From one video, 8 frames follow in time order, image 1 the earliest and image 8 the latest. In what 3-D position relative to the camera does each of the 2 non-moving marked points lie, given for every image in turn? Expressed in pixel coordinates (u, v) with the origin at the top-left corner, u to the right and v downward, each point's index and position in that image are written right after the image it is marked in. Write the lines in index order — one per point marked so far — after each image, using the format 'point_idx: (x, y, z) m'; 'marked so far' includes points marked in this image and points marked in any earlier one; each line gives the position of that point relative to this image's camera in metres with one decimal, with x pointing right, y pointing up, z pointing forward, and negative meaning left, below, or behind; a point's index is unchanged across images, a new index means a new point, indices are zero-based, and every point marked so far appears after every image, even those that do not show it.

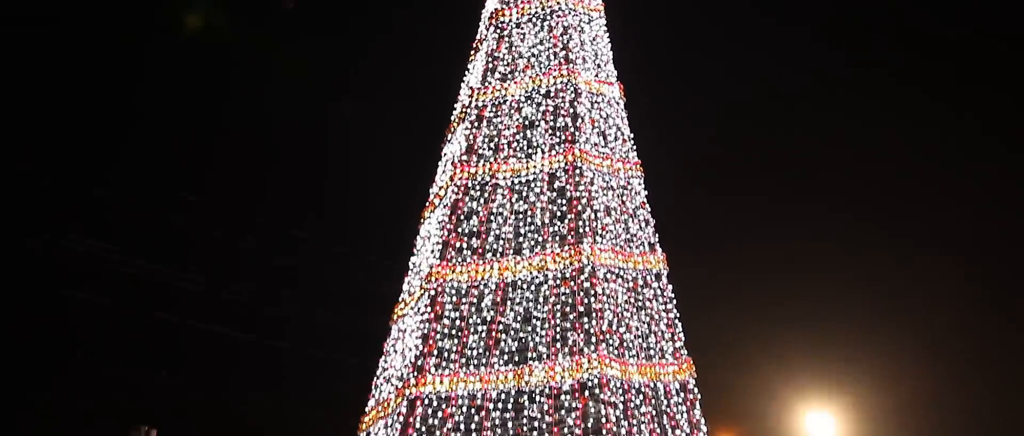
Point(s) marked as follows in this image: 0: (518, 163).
0: (+0.1, +0.7, +10.7) m
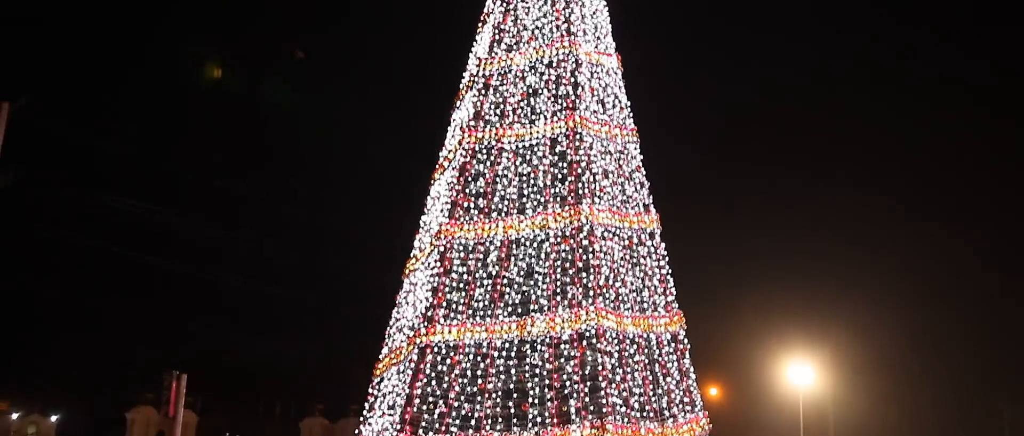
0: (+0.1, +1.1, +11.4) m
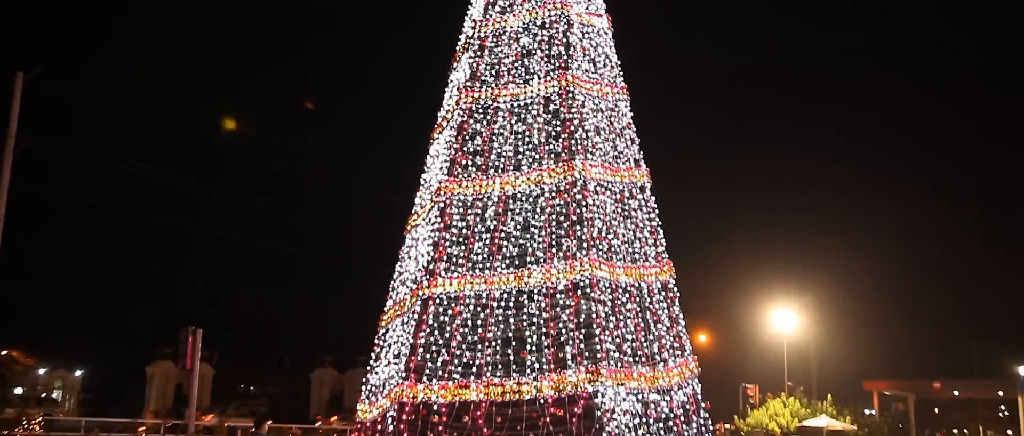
0: (+0.1, +1.7, +11.8) m
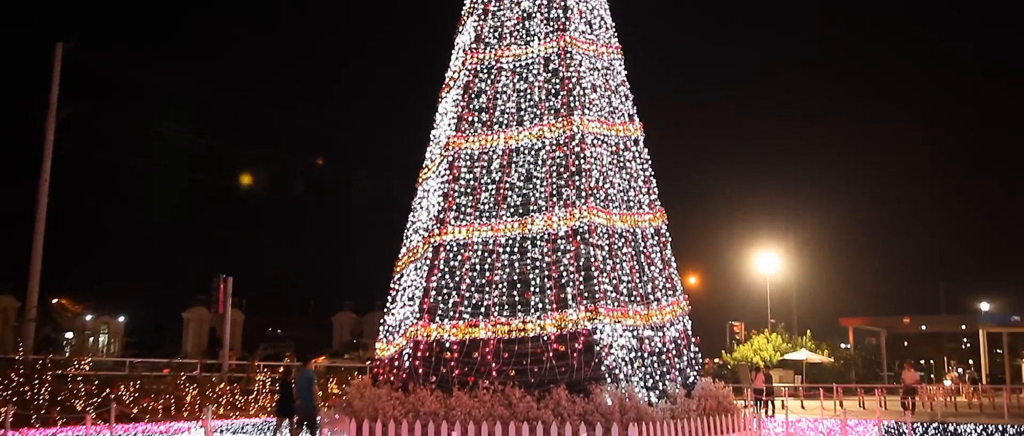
0: (+0.1, +2.4, +12.7) m
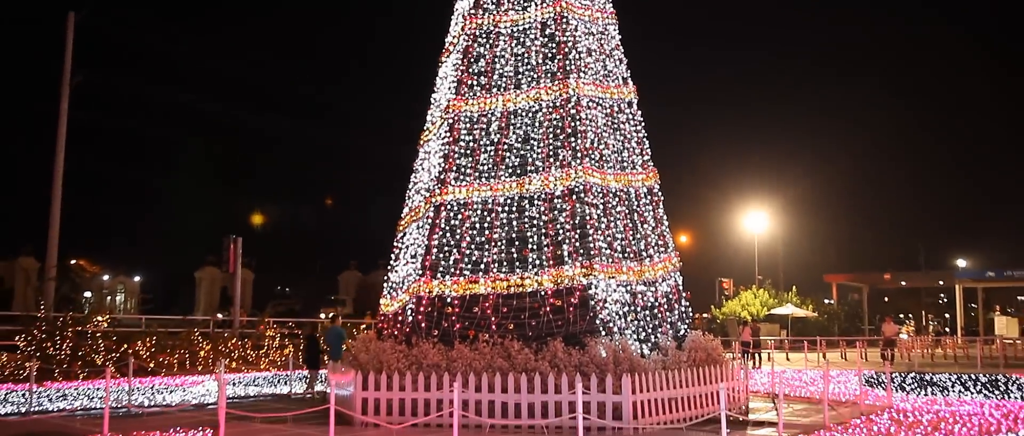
0: (+0.1, +3.0, +13.1) m
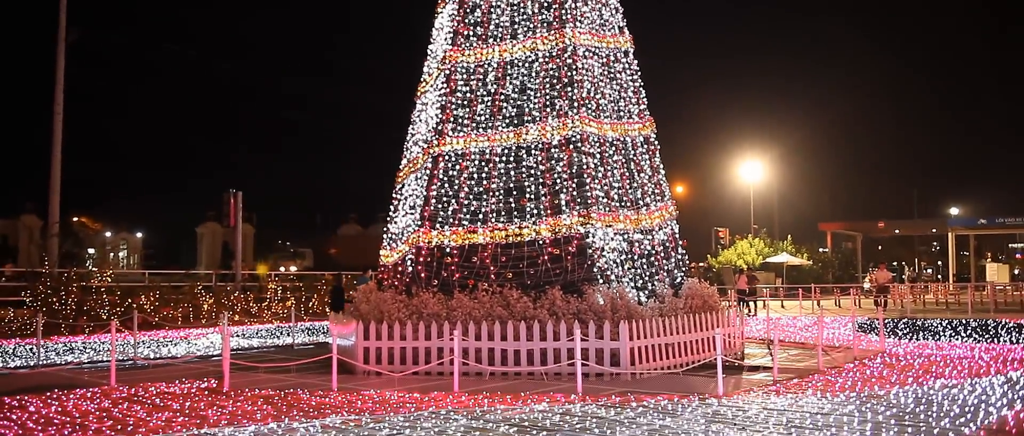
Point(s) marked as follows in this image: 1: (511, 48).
0: (0.0, +3.7, +13.1) m
1: (0.0, +2.5, +13.1) m
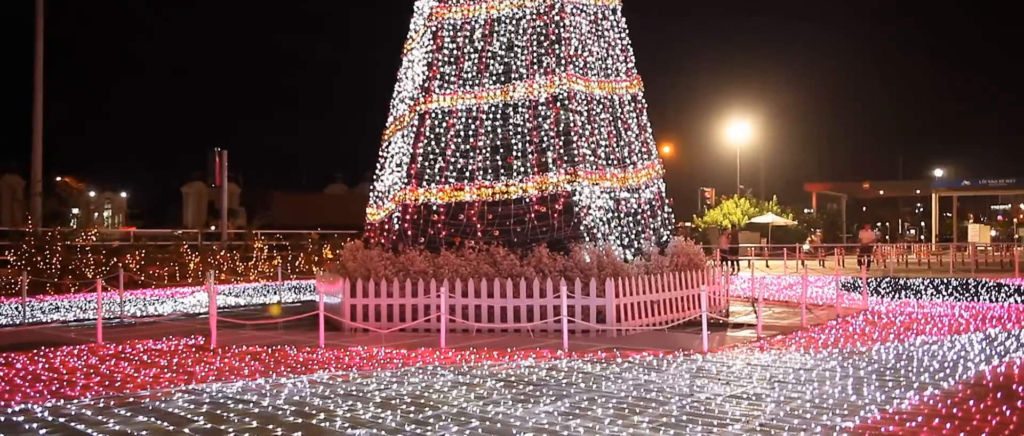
0: (-0.2, +4.3, +13.0) m
1: (-0.2, +3.1, +13.0) m
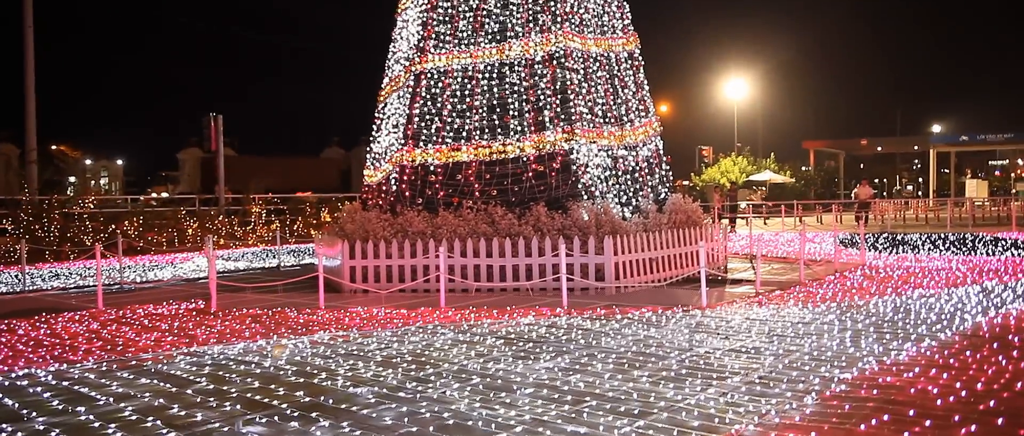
0: (-0.3, +4.9, +12.8) m
1: (-0.3, +3.7, +12.9) m
